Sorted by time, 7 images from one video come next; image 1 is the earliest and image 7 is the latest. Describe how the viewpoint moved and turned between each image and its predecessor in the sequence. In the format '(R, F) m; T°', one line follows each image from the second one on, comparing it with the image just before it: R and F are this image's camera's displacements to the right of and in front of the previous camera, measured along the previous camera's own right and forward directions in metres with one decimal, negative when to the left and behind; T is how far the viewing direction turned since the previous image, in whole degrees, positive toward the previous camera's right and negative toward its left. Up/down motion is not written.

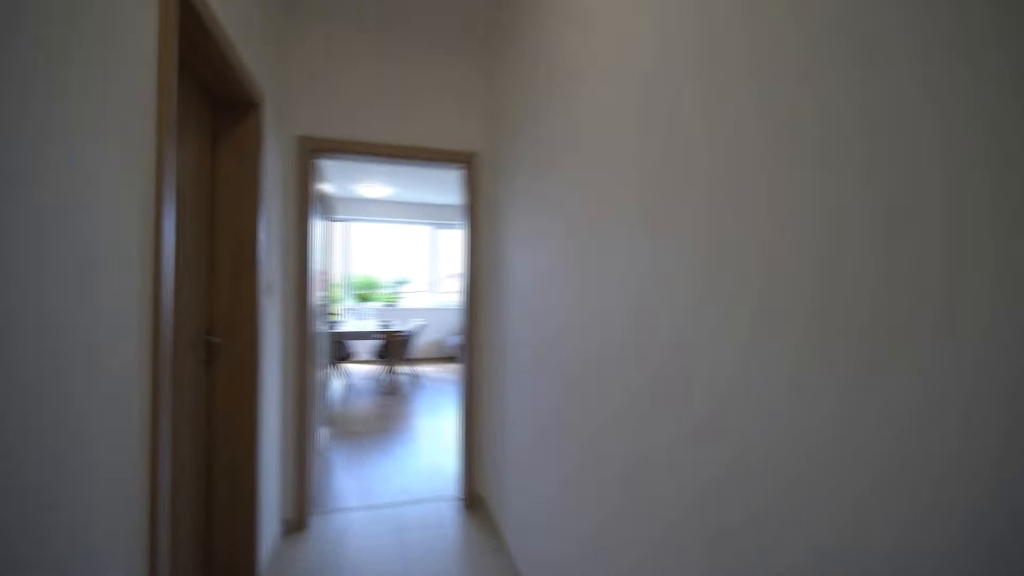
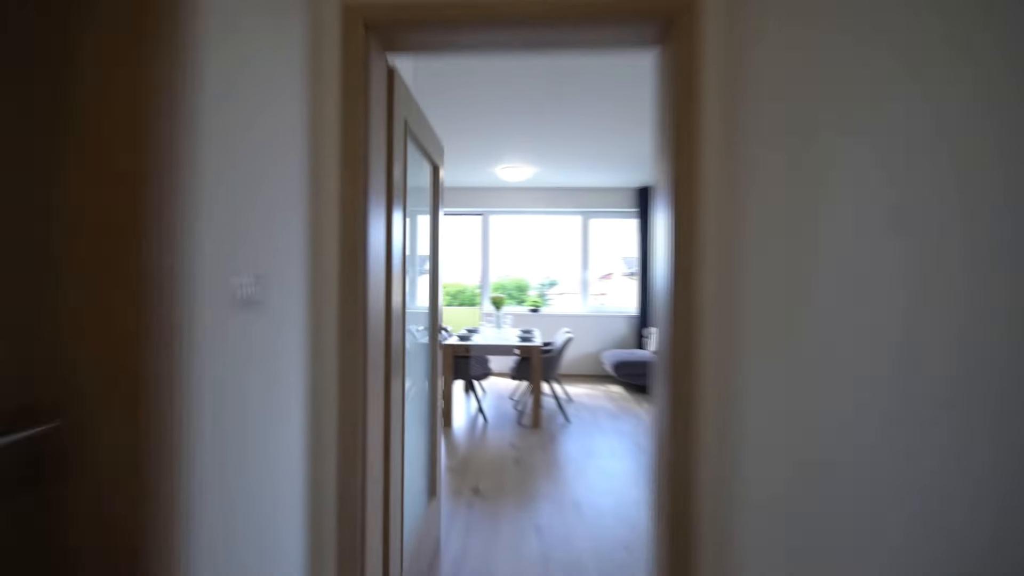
(-0.3, +1.3) m; -18°
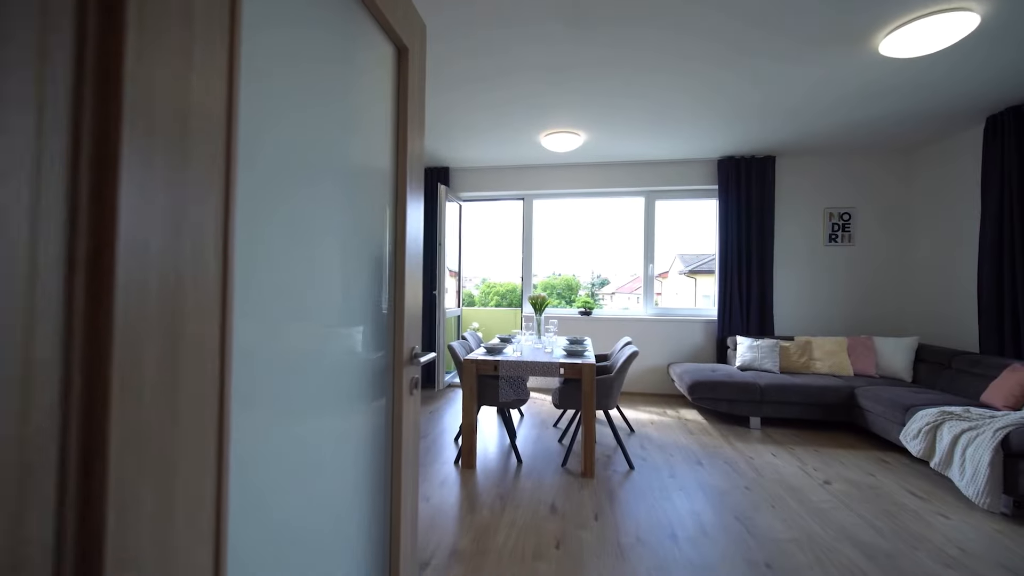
(0.0, +1.0) m; -6°
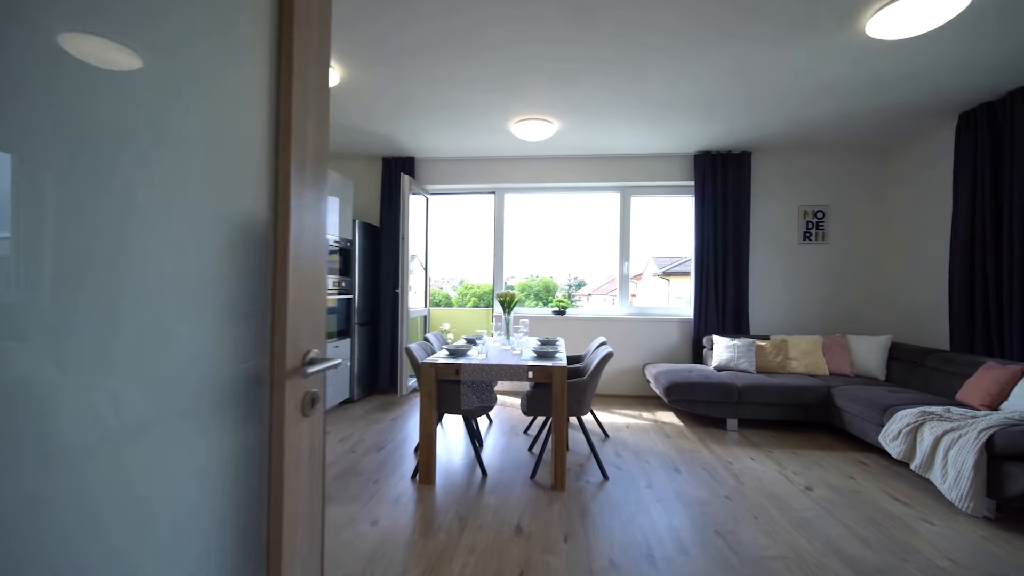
(+0.1, +0.2) m; +3°
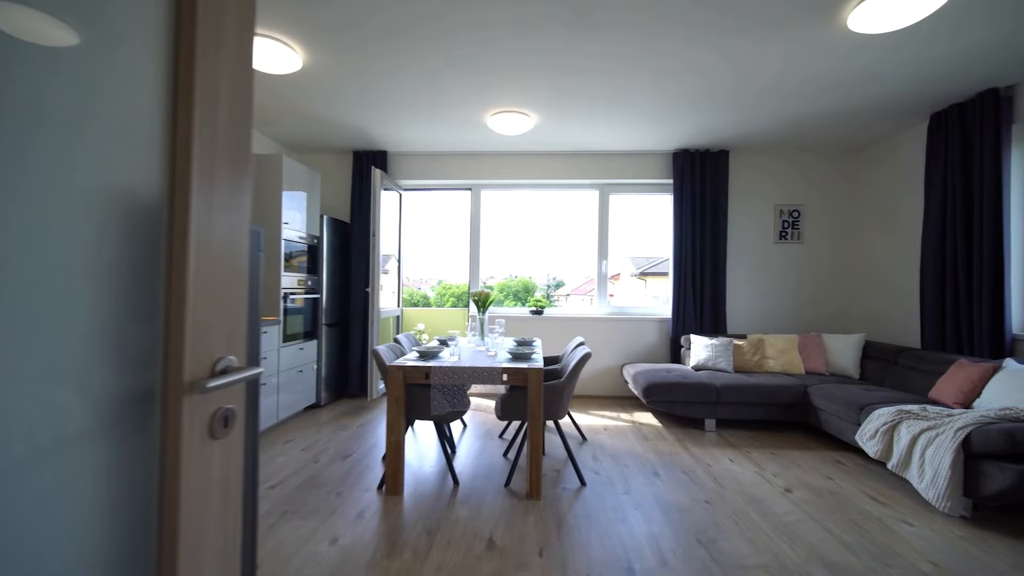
(0.0, +0.1) m; +3°
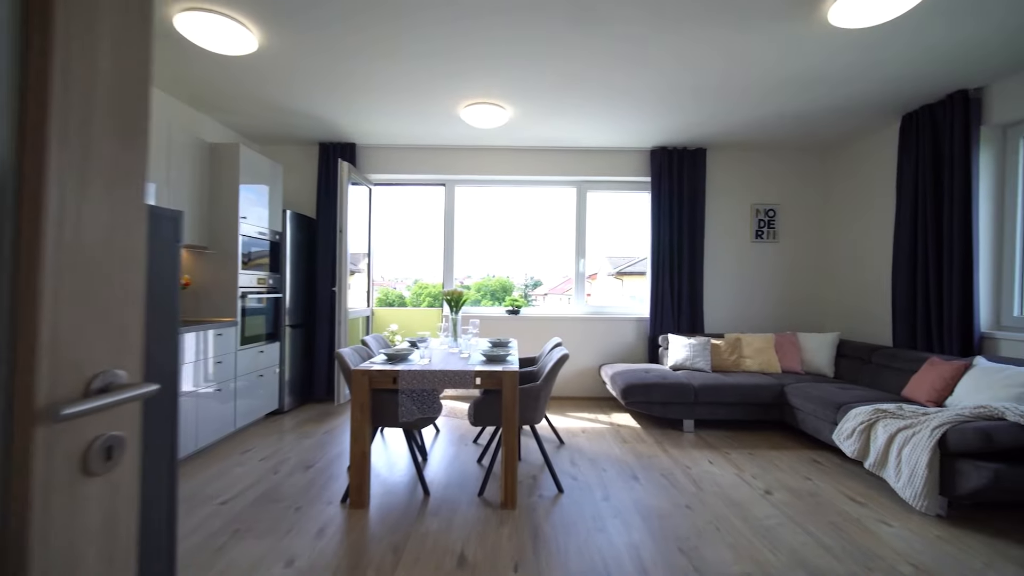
(0.0, +0.1) m; +3°
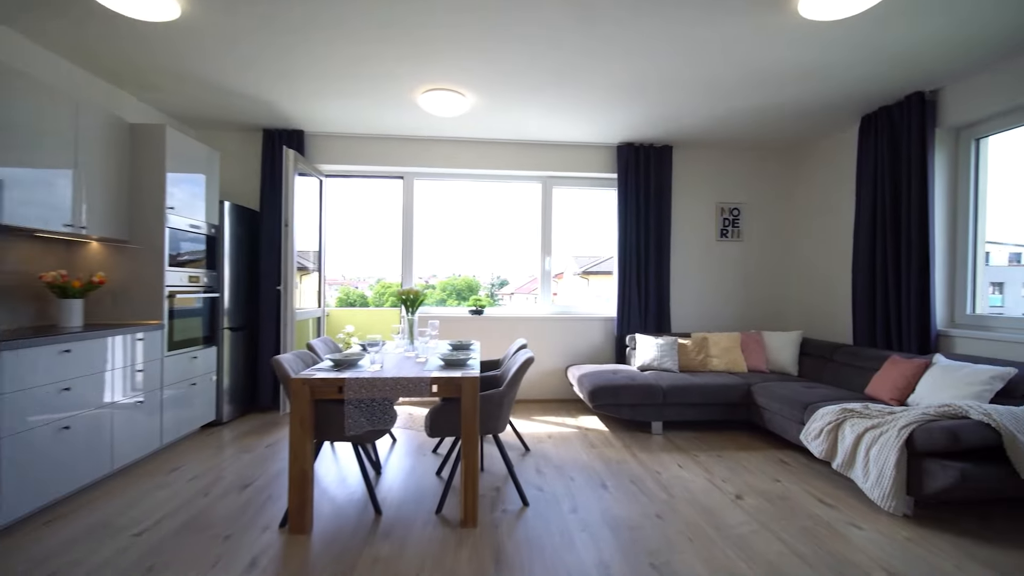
(0.0, +0.2) m; +4°
